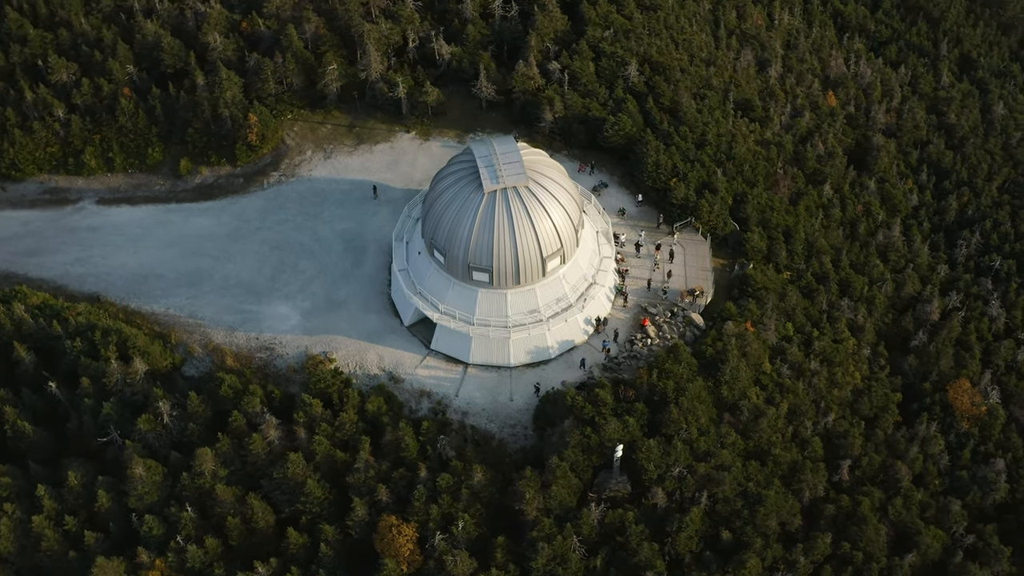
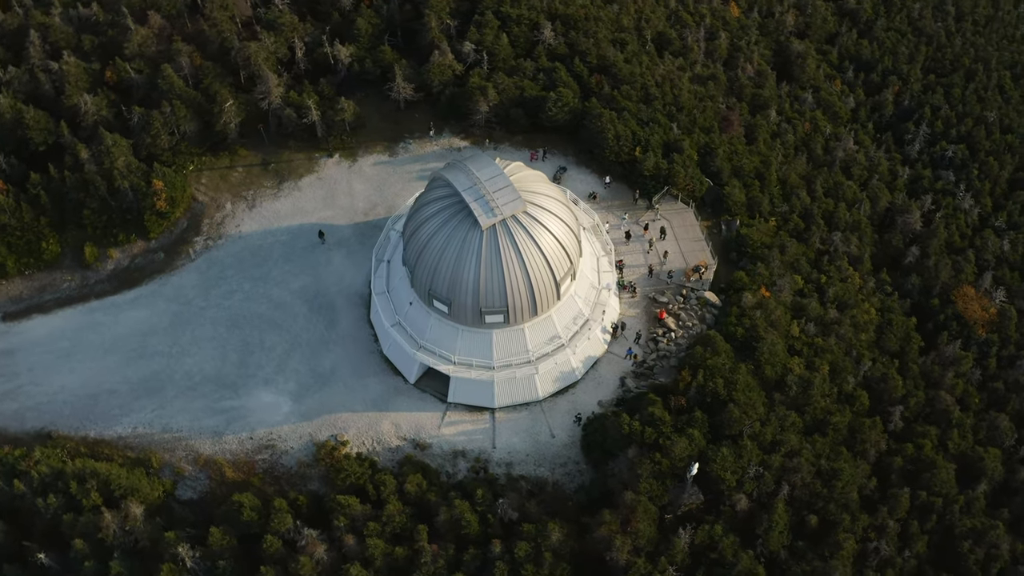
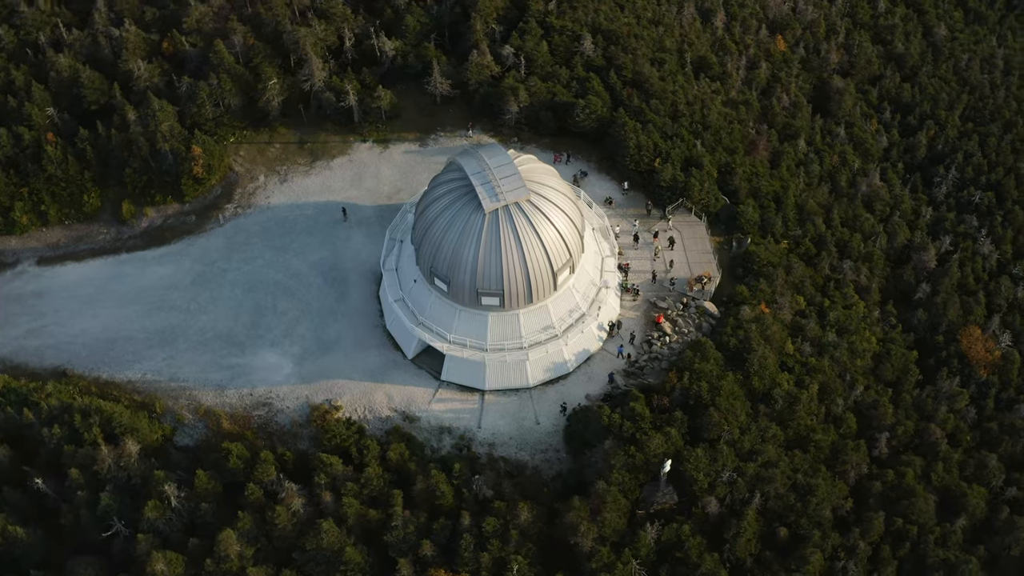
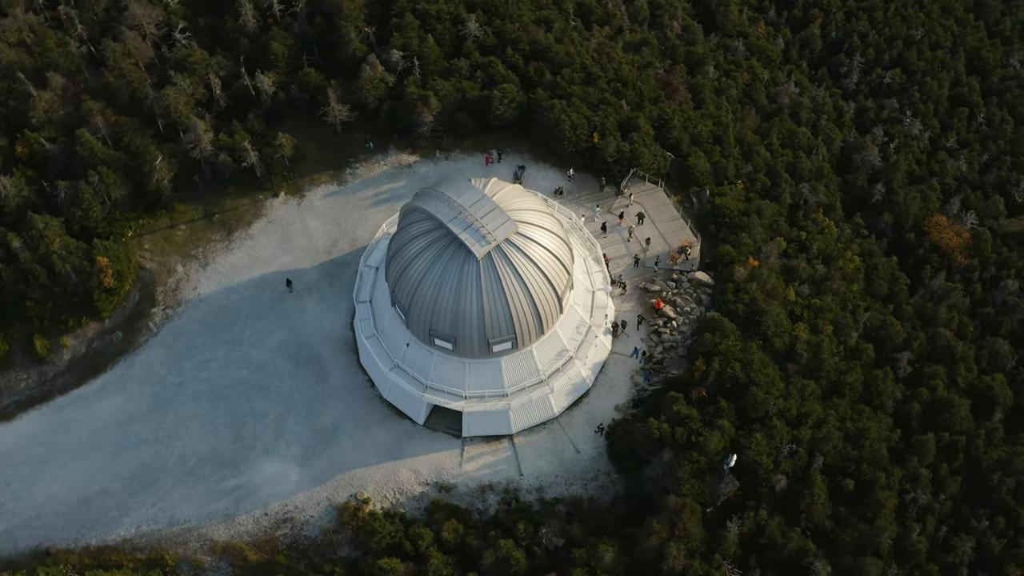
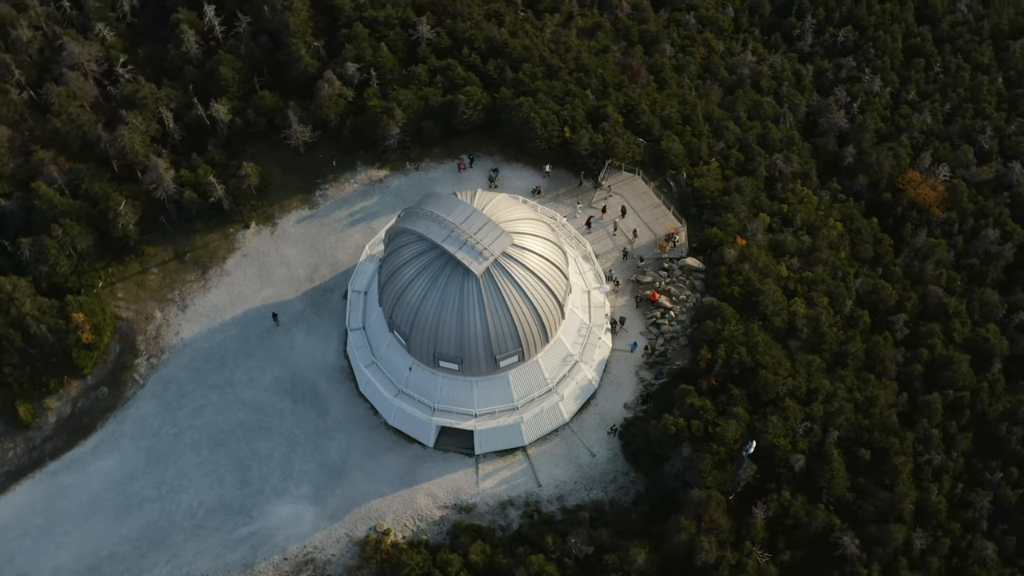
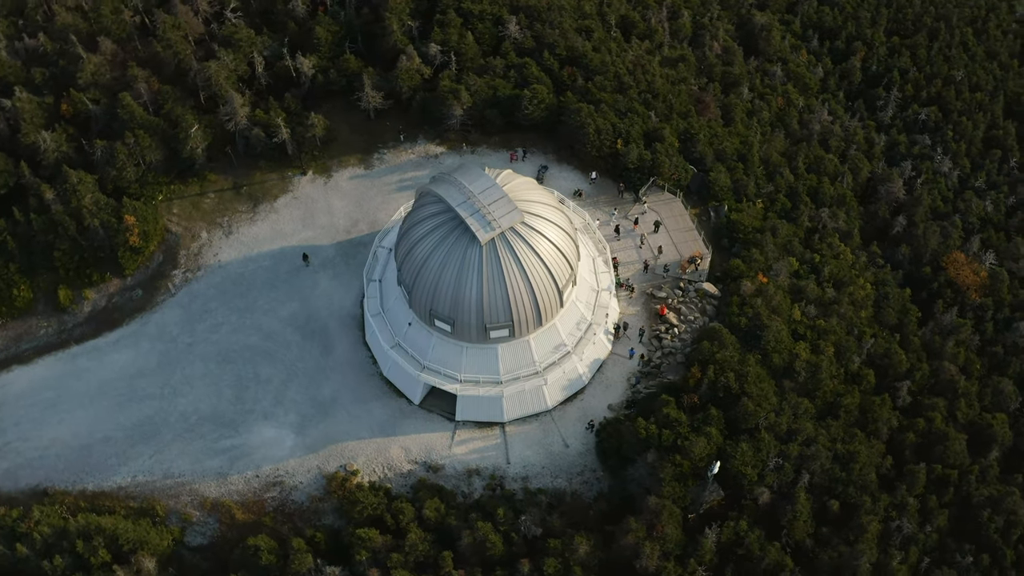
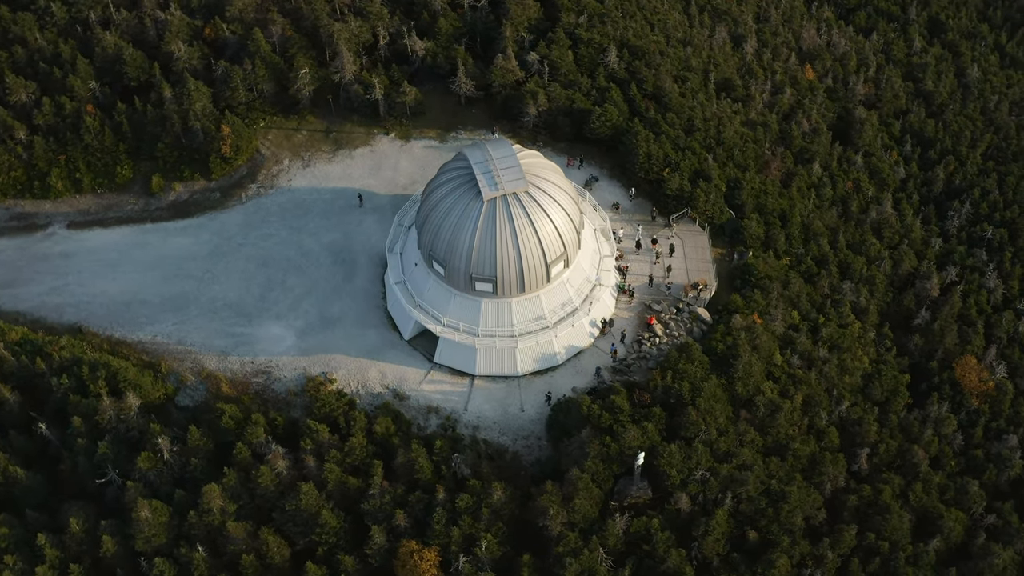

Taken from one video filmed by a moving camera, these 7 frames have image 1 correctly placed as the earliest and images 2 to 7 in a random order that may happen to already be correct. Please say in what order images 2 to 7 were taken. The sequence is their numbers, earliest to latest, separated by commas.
7, 3, 2, 6, 4, 5
